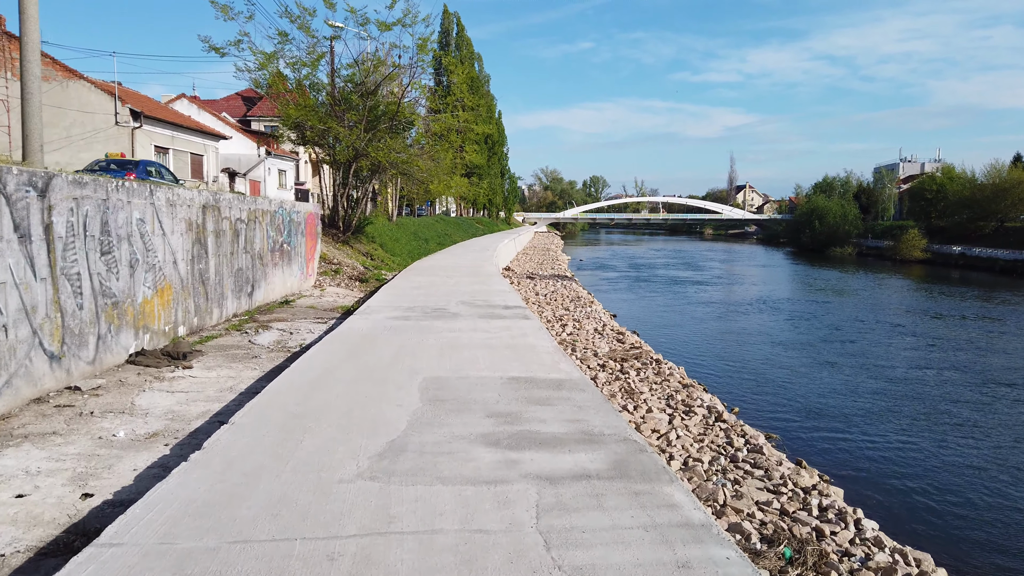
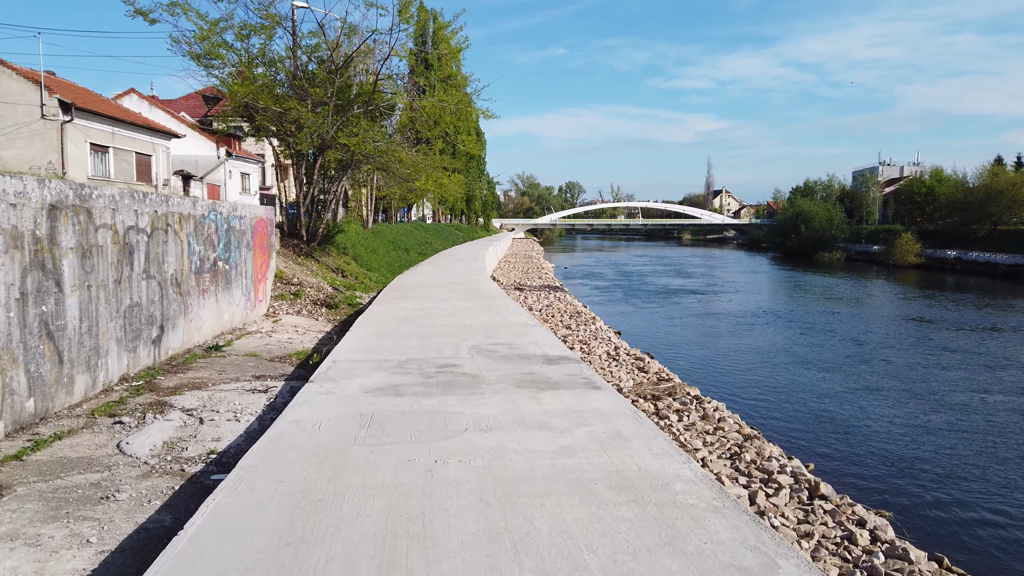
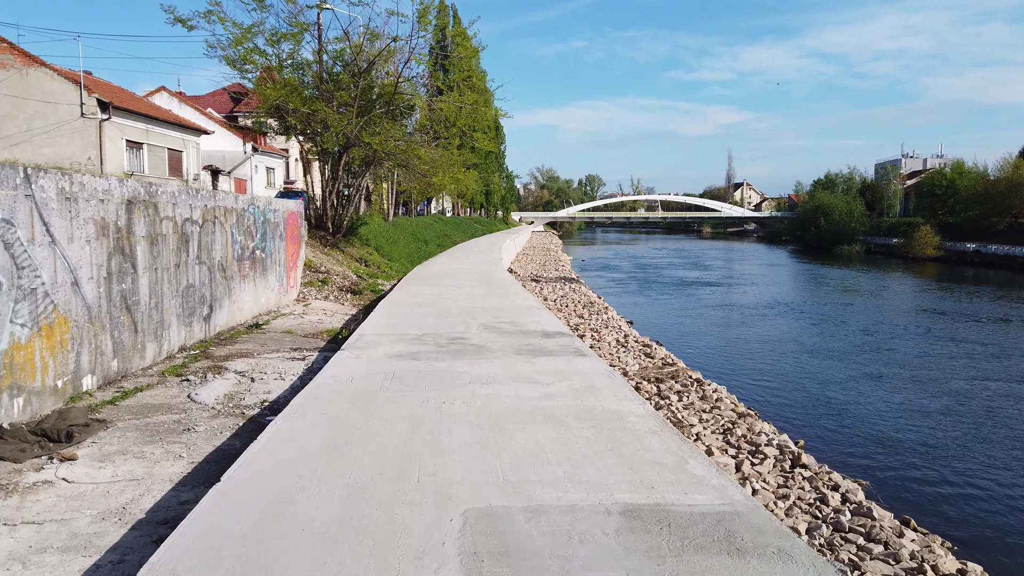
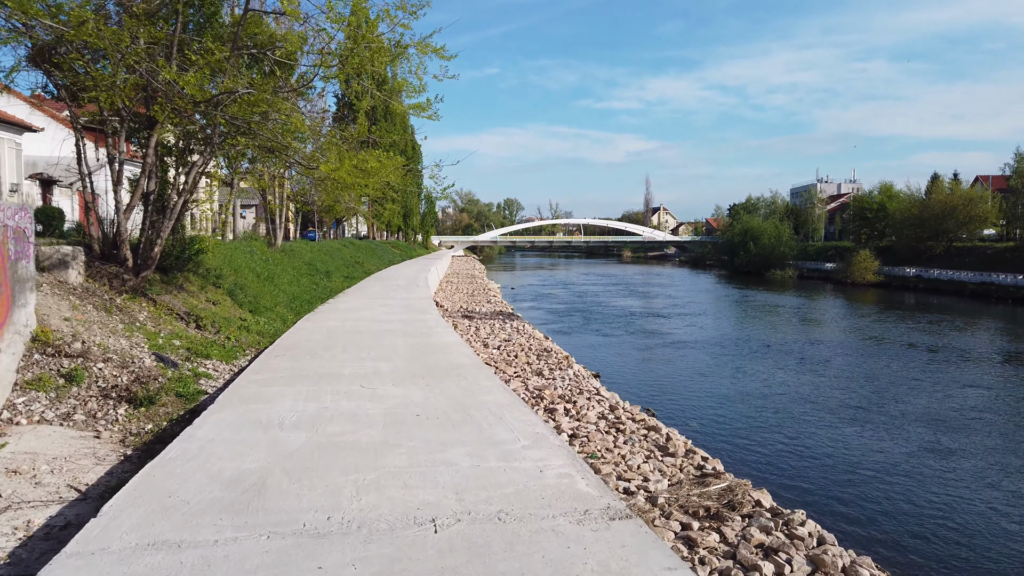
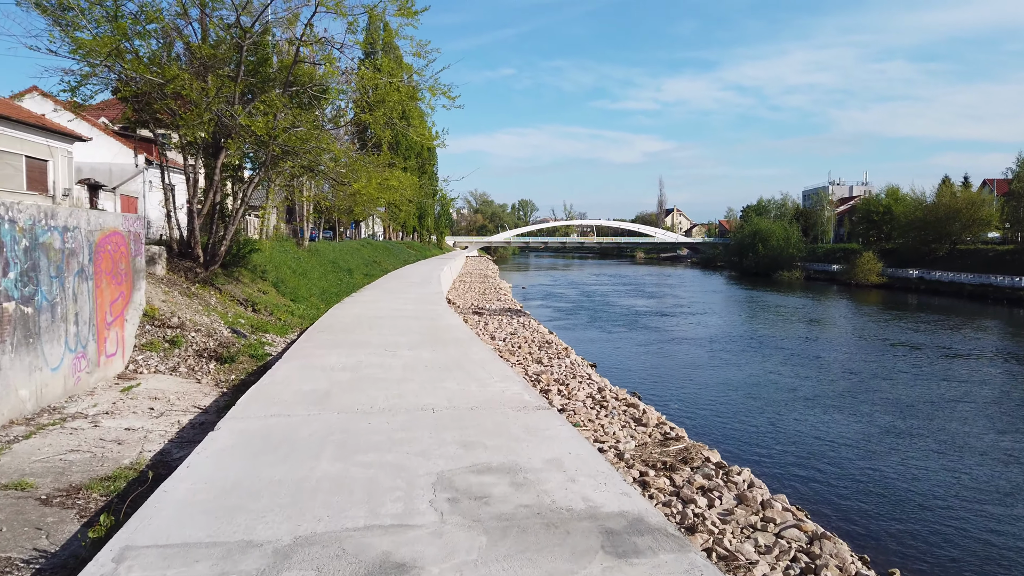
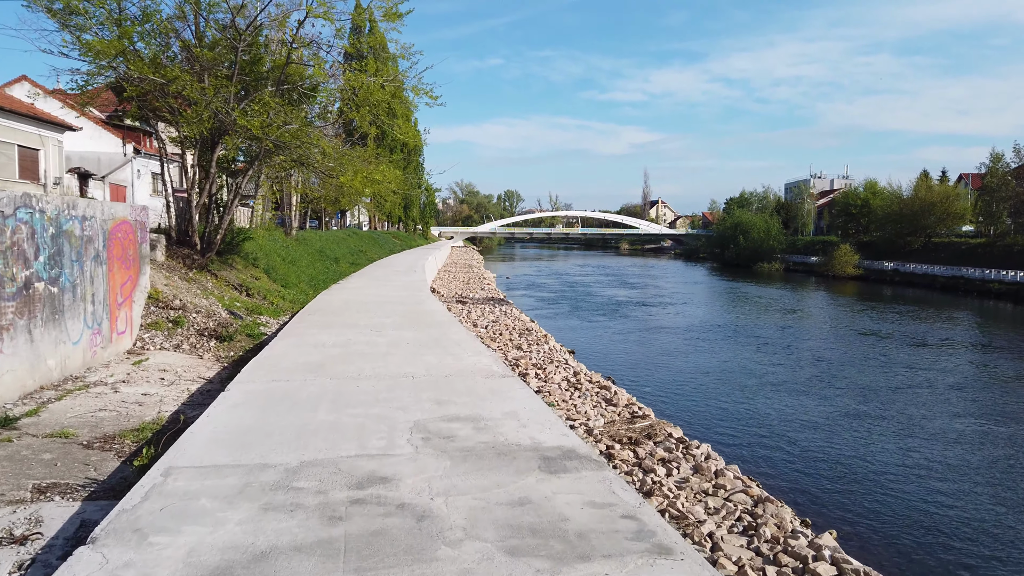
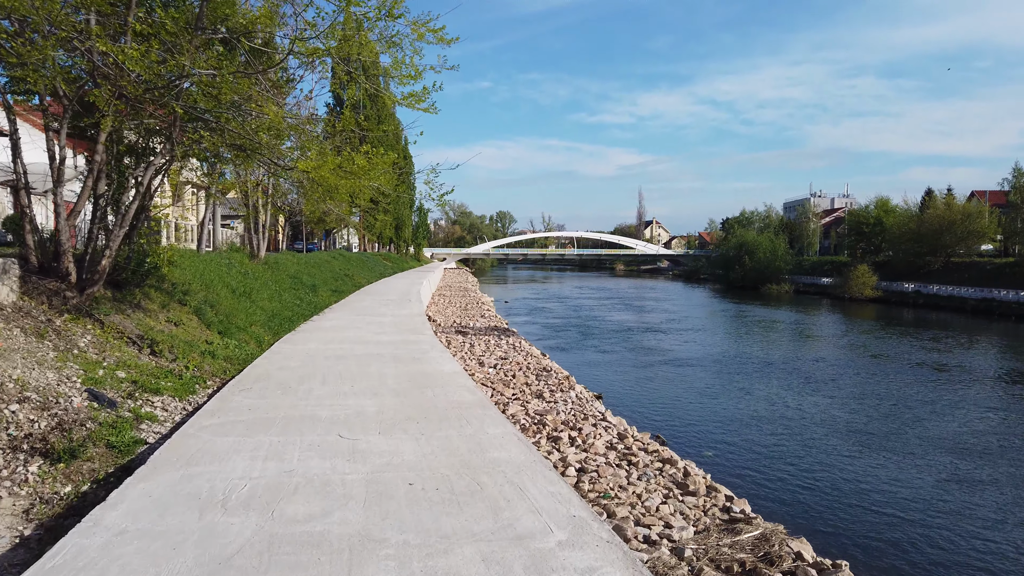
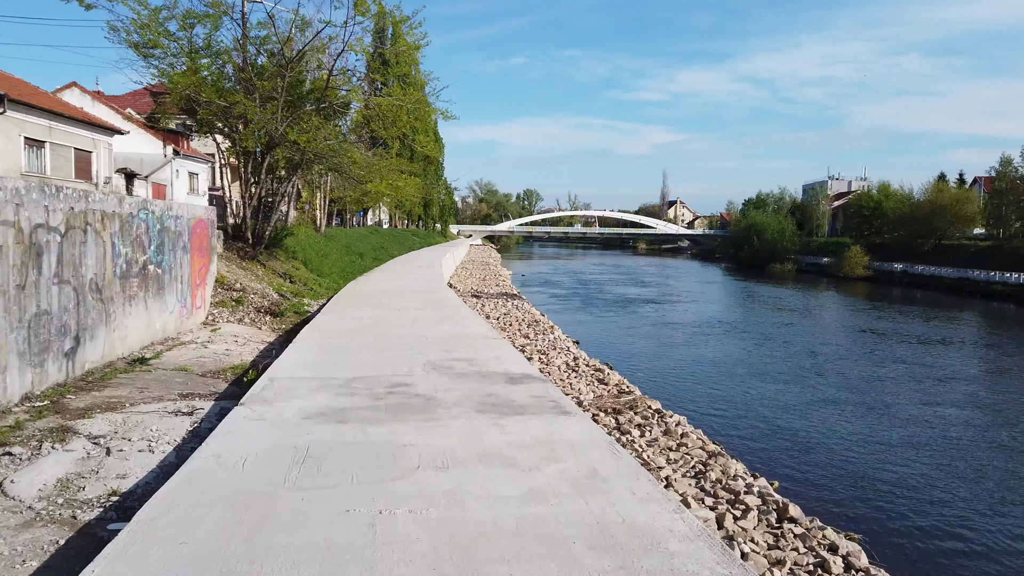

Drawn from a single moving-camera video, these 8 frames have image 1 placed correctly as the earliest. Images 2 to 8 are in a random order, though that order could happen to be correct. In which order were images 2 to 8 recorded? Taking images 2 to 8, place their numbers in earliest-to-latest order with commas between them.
3, 2, 8, 6, 5, 4, 7
